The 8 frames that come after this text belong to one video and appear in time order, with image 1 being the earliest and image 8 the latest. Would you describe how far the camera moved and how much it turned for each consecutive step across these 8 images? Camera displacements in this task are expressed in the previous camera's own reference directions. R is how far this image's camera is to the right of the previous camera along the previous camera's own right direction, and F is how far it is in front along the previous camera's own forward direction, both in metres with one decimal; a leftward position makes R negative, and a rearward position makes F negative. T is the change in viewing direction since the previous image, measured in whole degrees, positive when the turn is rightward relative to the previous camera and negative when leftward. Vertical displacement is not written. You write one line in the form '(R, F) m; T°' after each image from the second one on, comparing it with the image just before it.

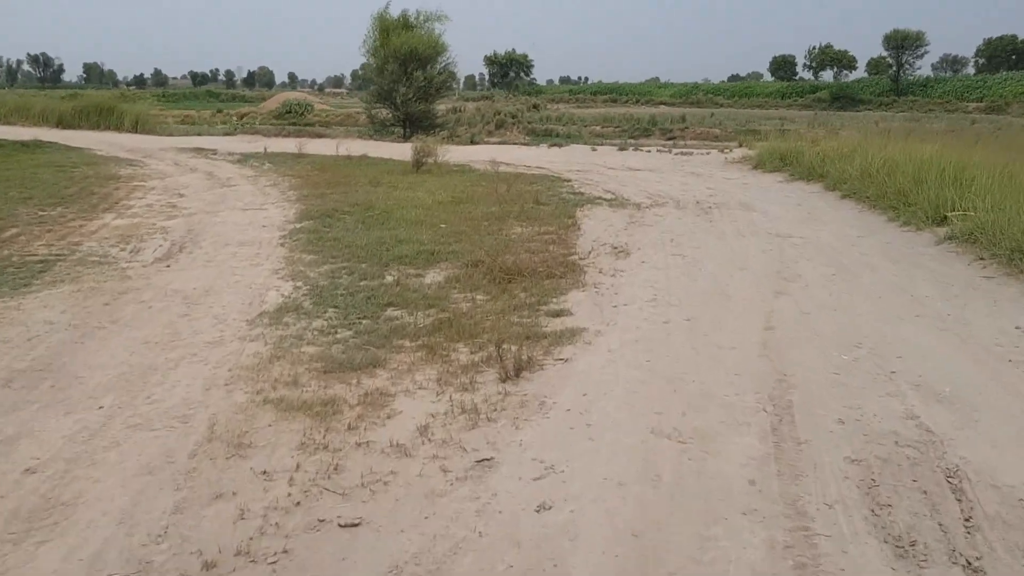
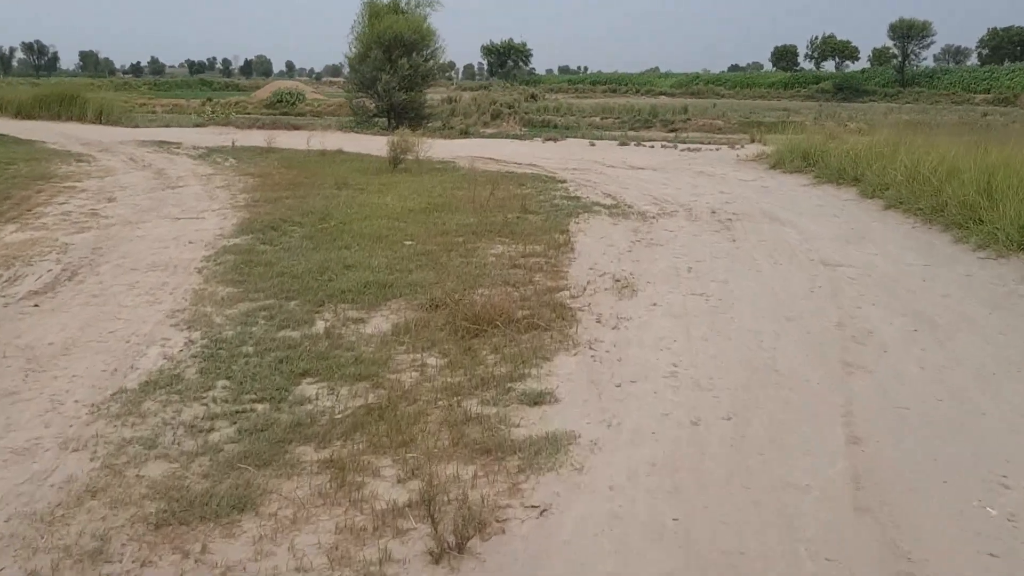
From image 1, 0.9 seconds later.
(+0.2, +1.9) m; 0°
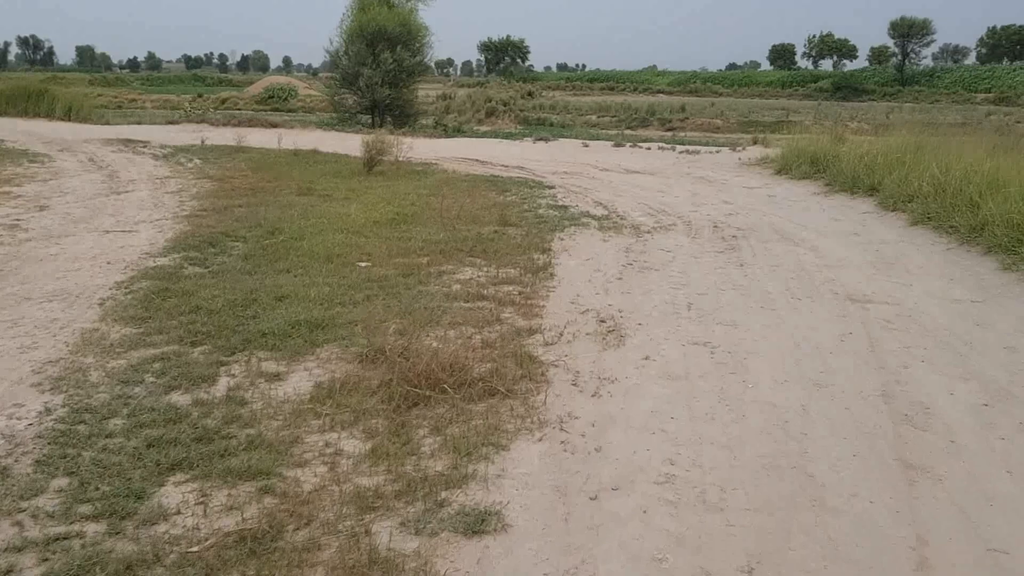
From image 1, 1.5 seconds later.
(+0.2, +1.2) m; 0°
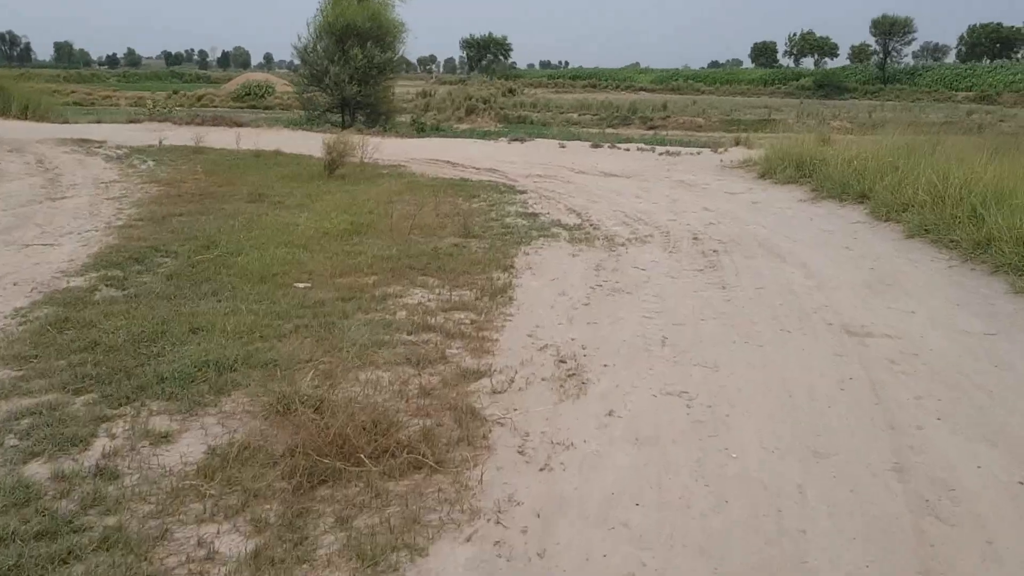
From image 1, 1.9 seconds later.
(+0.2, +0.8) m; +1°
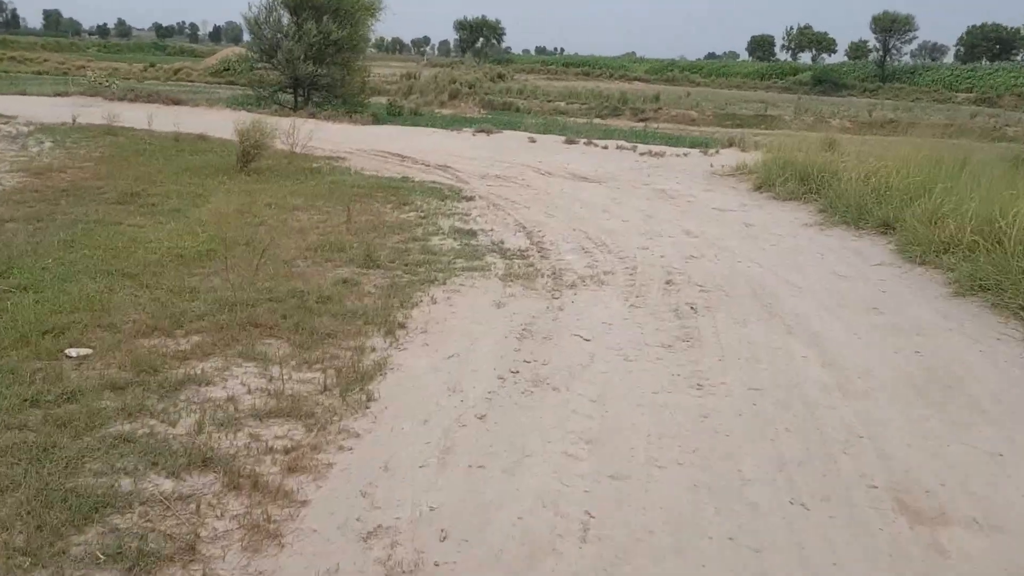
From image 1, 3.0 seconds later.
(+0.6, +2.2) m; +1°
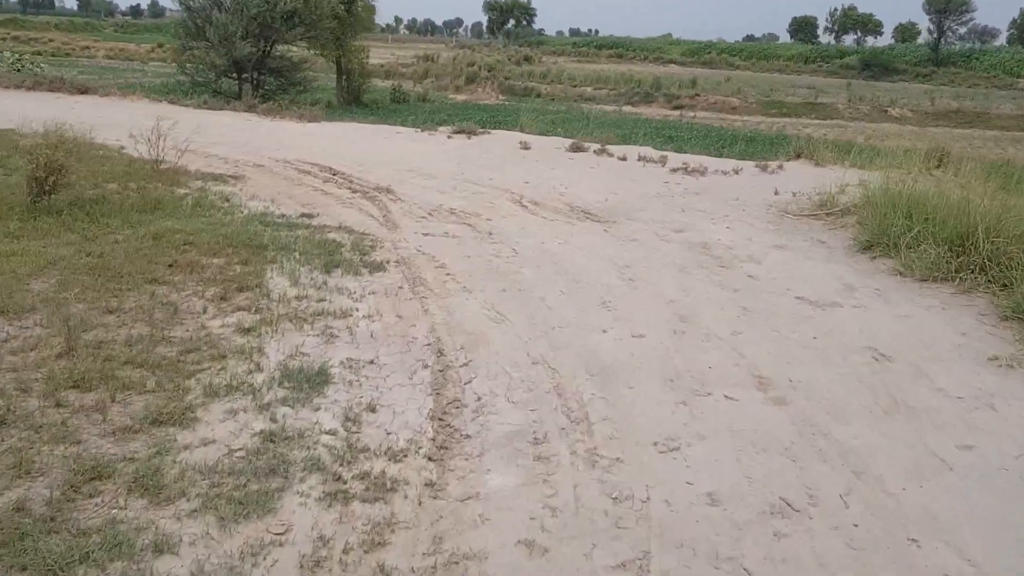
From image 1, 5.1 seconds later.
(+0.7, +4.4) m; -2°
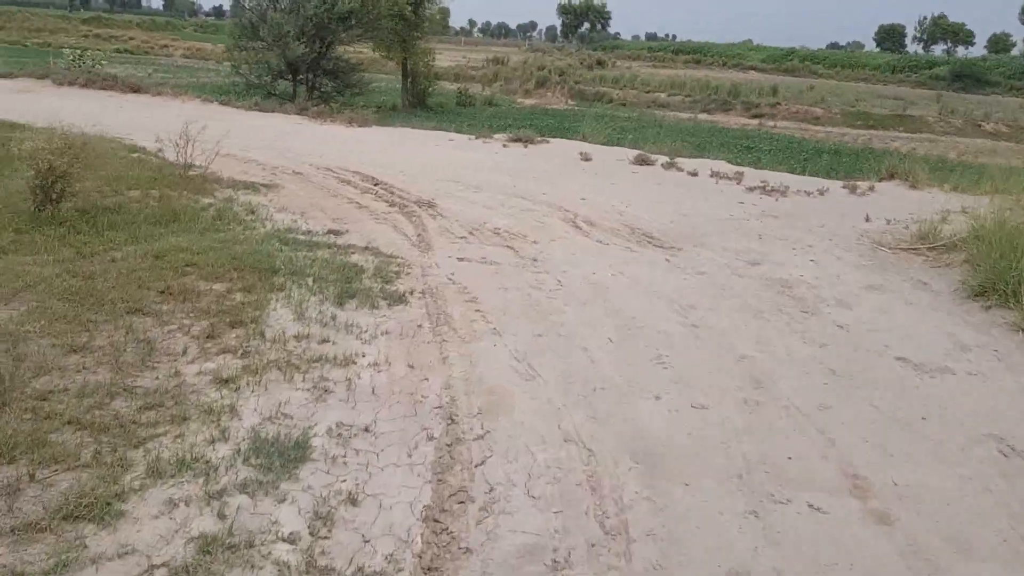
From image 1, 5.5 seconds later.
(+0.1, +0.9) m; -4°
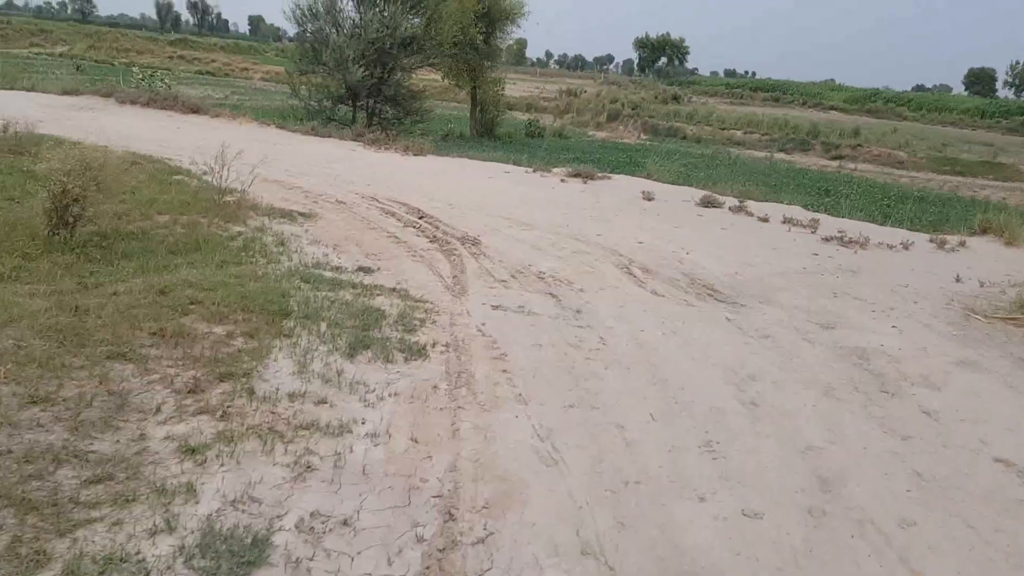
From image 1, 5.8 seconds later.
(+0.2, +0.6) m; -4°
